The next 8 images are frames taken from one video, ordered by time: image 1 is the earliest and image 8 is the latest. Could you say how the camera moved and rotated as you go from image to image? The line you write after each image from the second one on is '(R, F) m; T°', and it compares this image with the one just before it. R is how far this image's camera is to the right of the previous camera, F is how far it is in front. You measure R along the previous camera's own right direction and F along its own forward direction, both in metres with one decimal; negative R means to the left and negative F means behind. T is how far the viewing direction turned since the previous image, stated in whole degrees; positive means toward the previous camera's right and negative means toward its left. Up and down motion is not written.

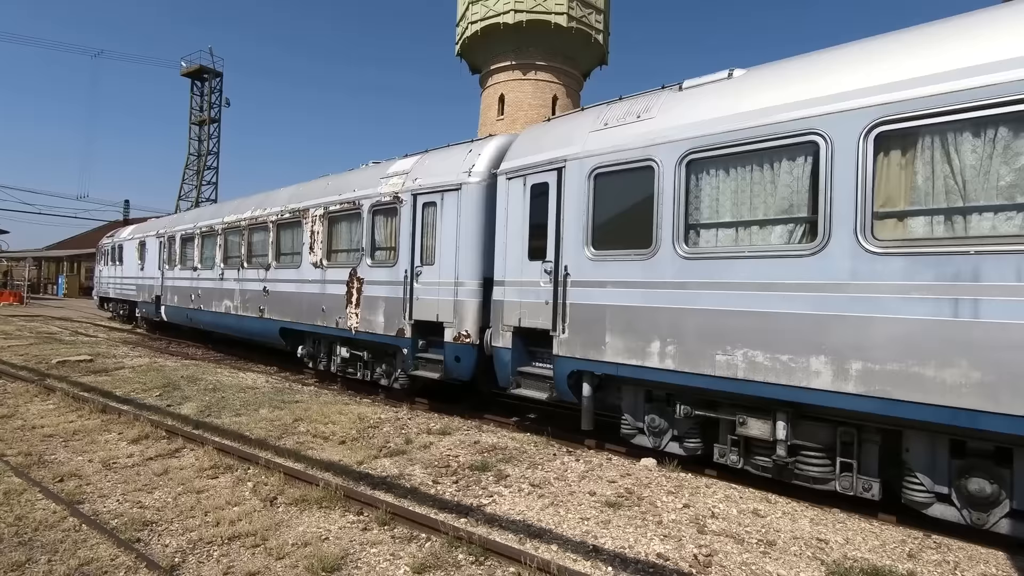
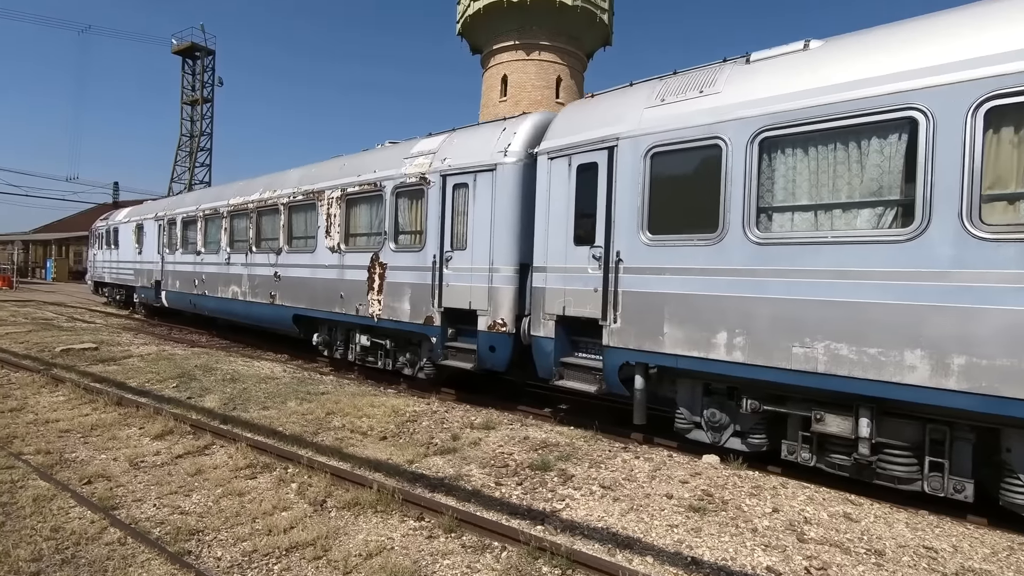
(-0.5, +0.3) m; +1°
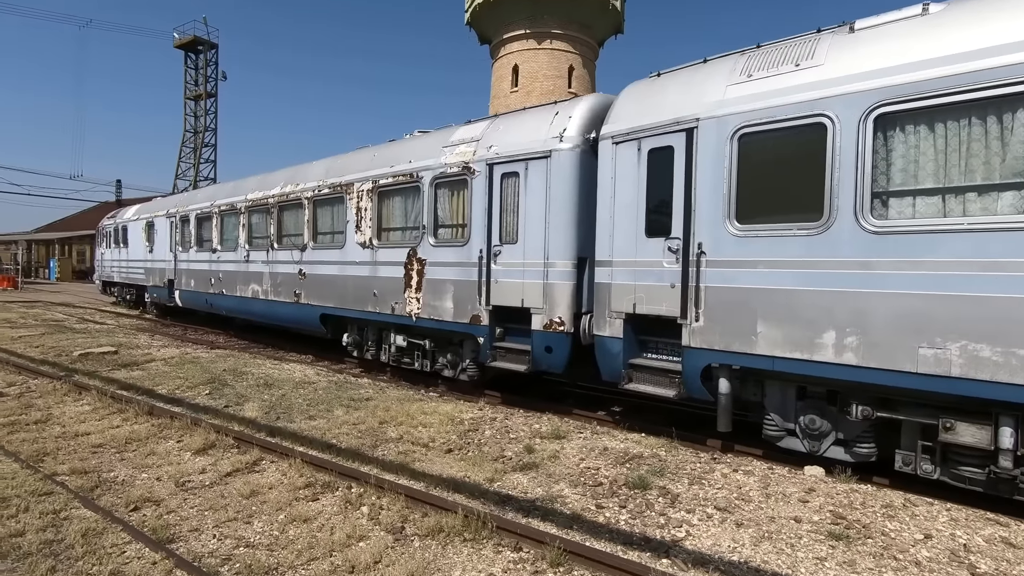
(-0.6, +0.4) m; 0°
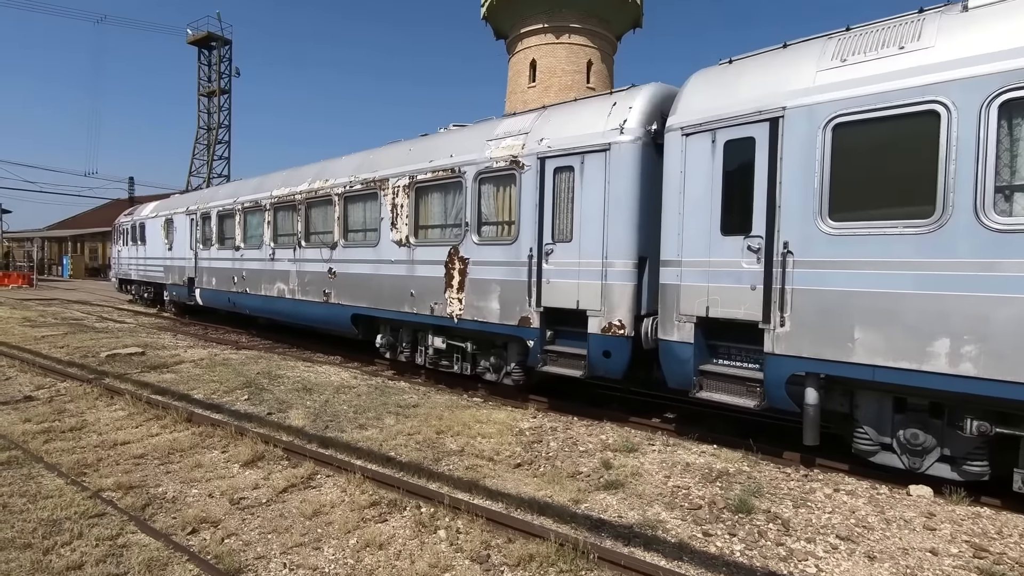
(-0.5, +0.3) m; -1°
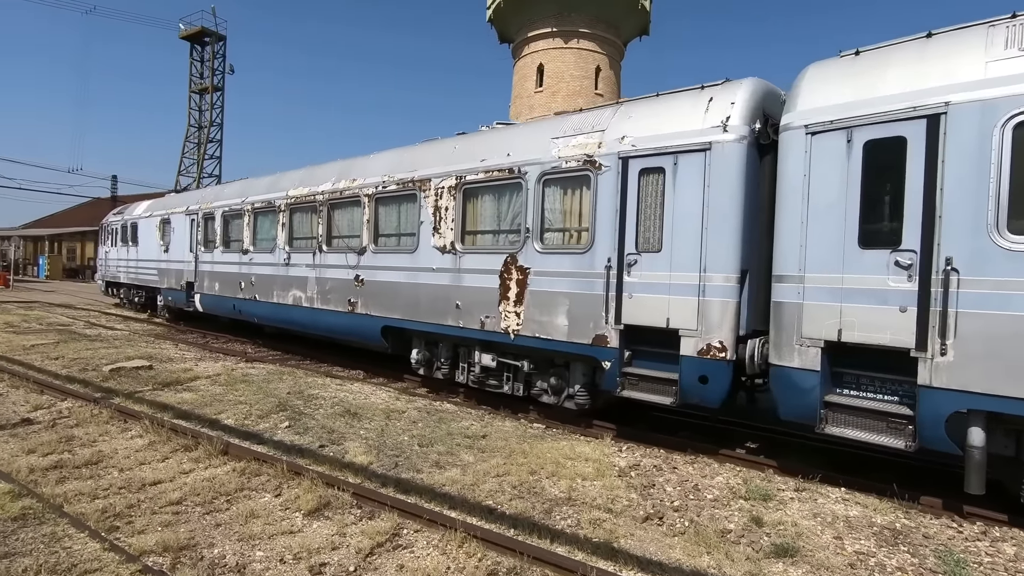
(-0.9, +0.7) m; +2°
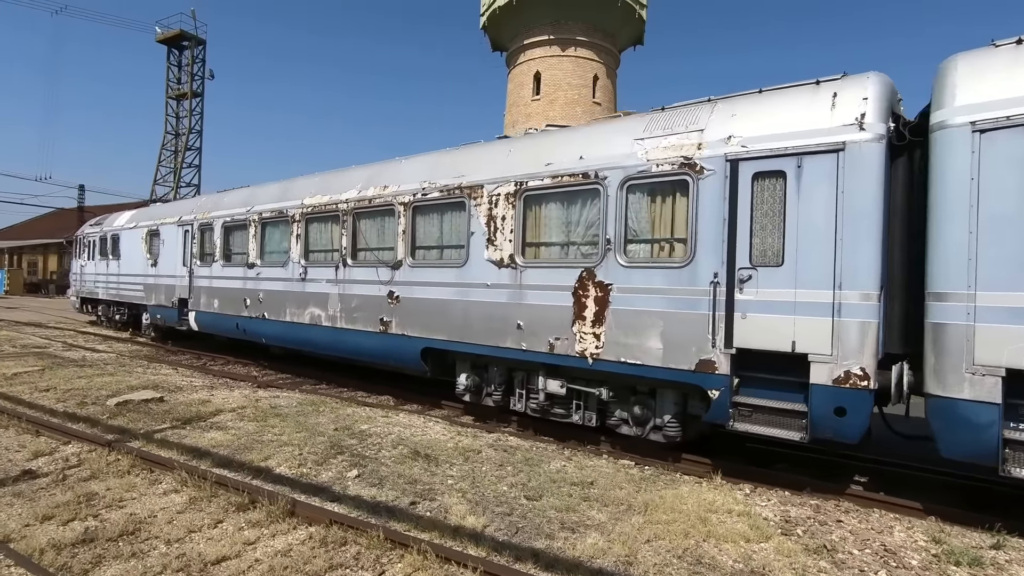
(-1.1, +0.7) m; +3°
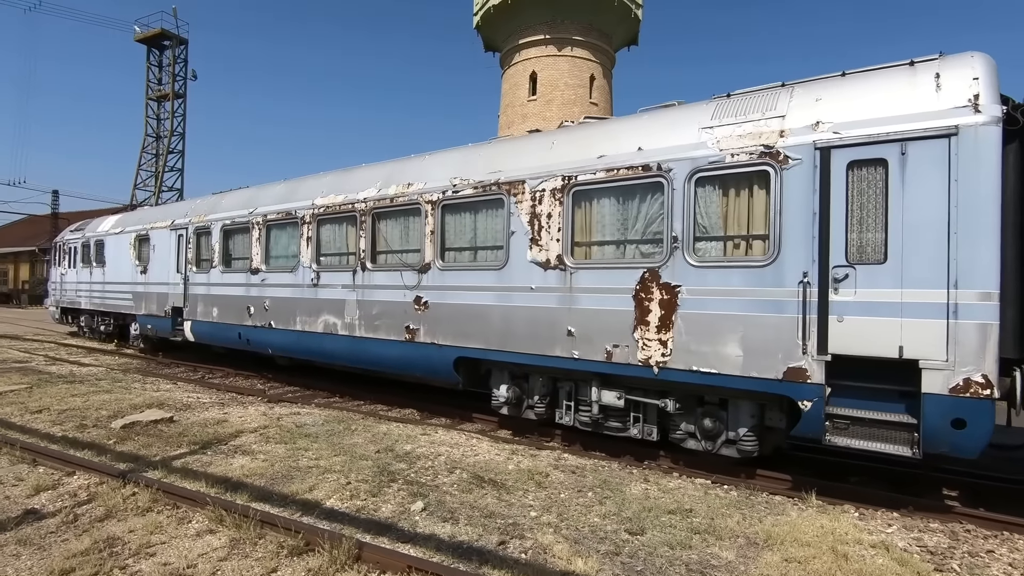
(-0.7, +0.5) m; +2°
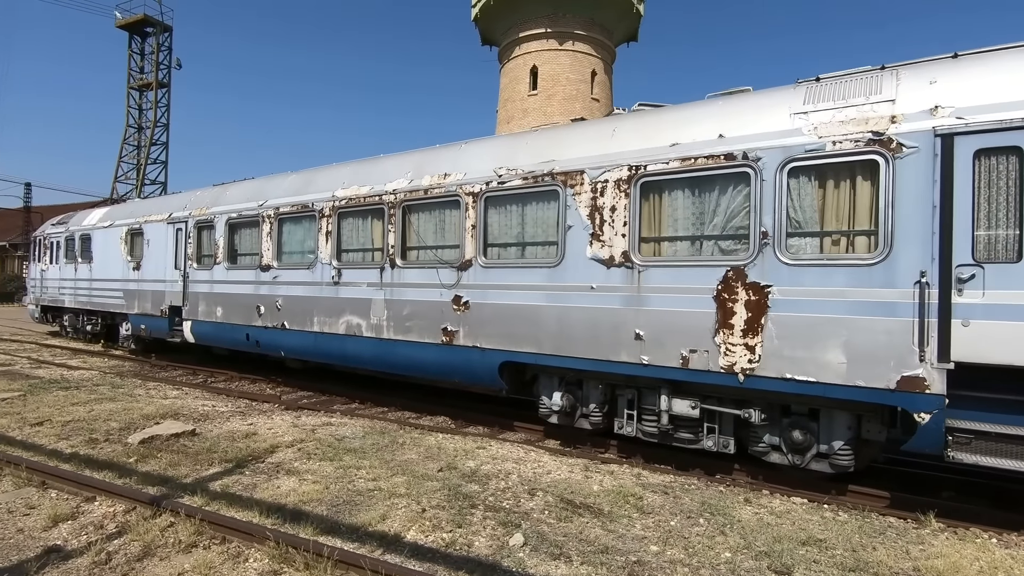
(-0.8, +0.5) m; +2°
